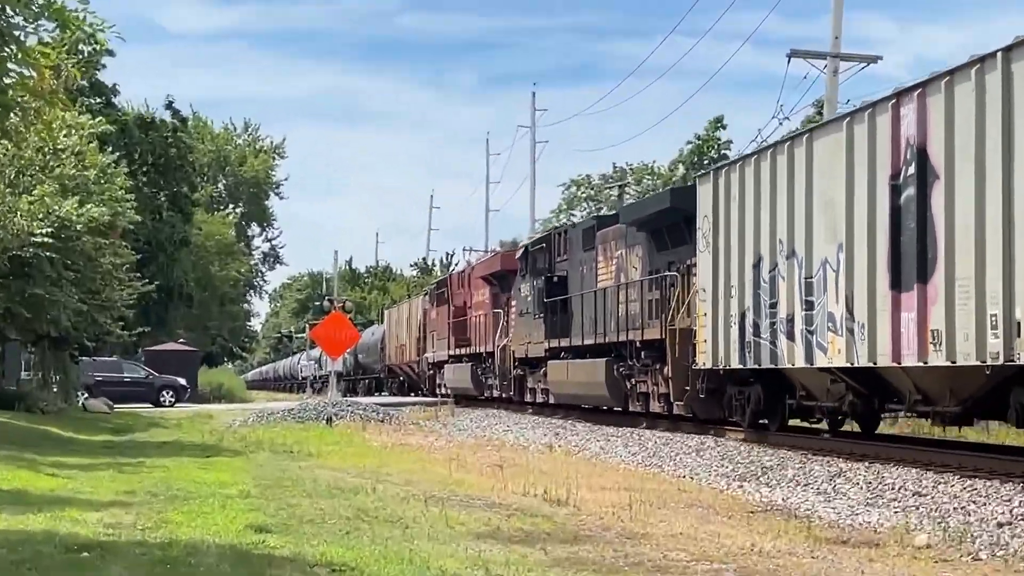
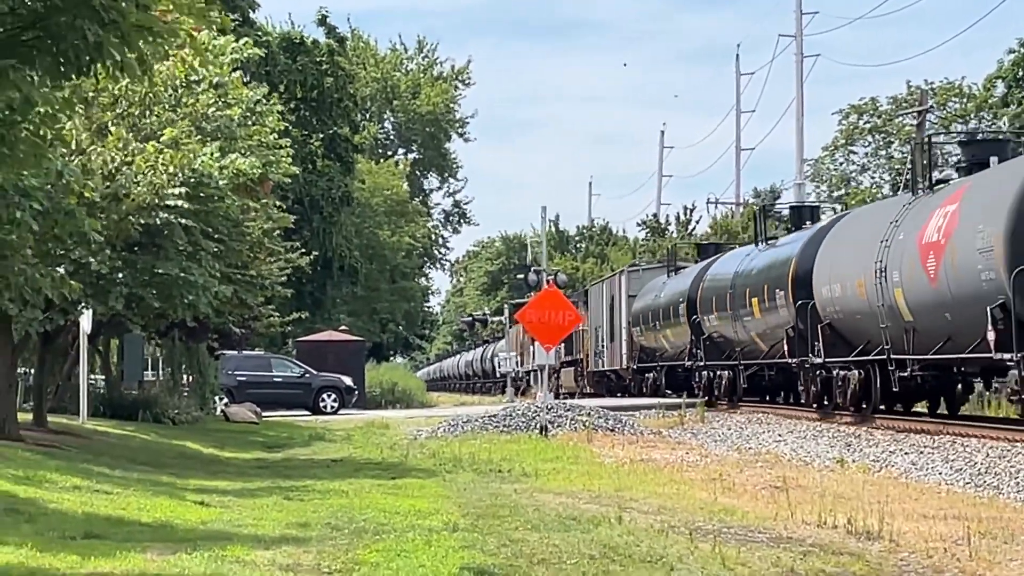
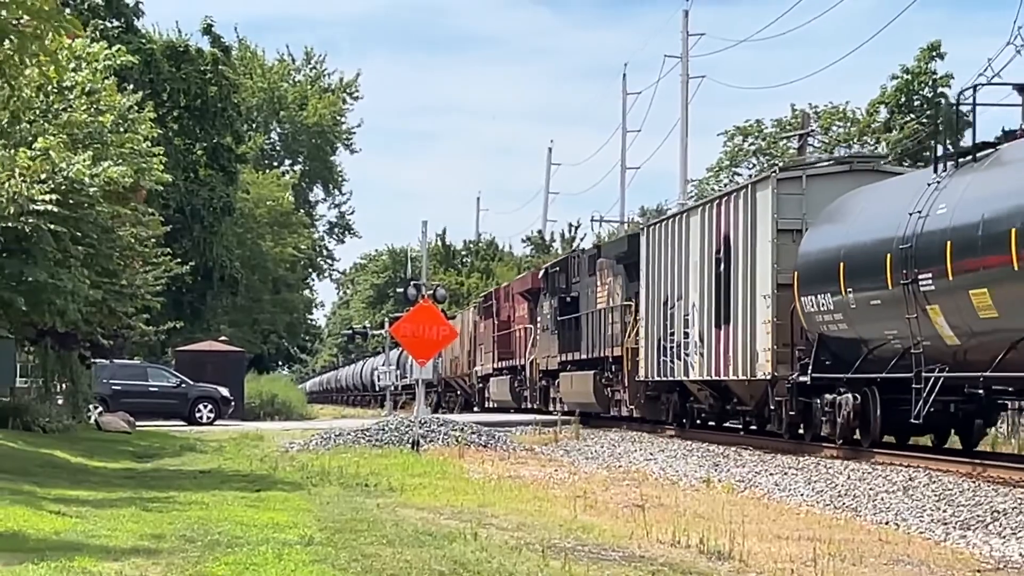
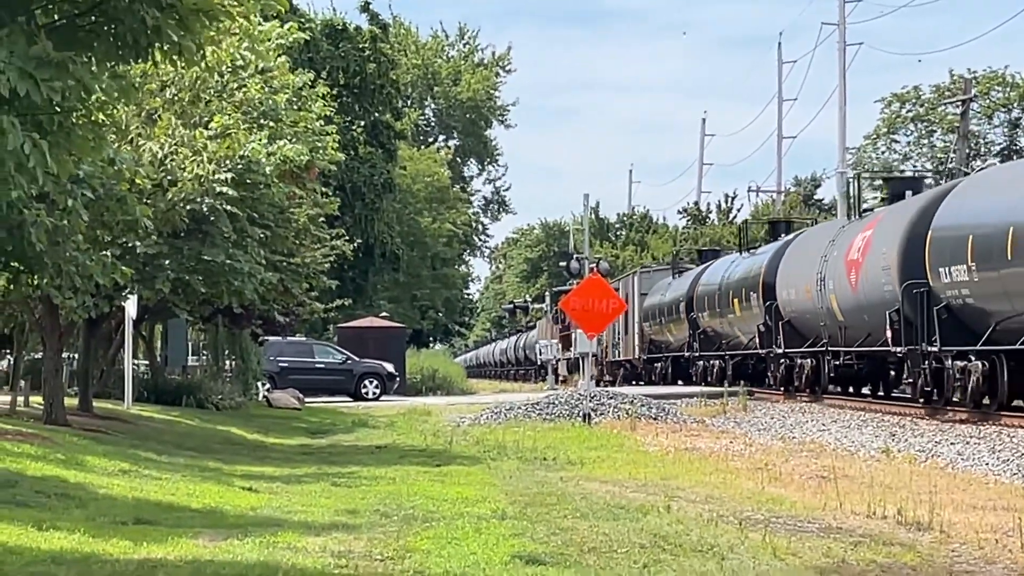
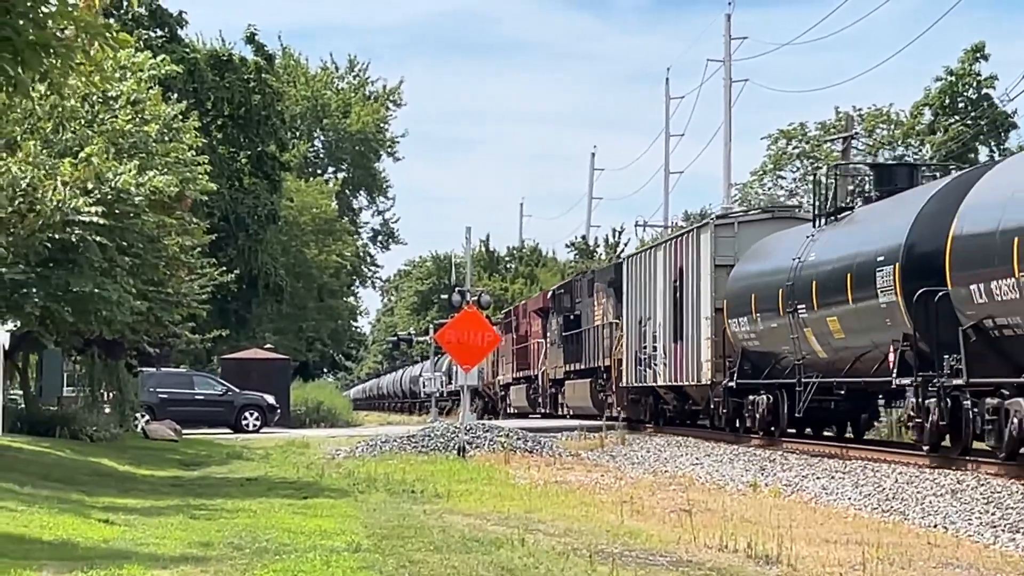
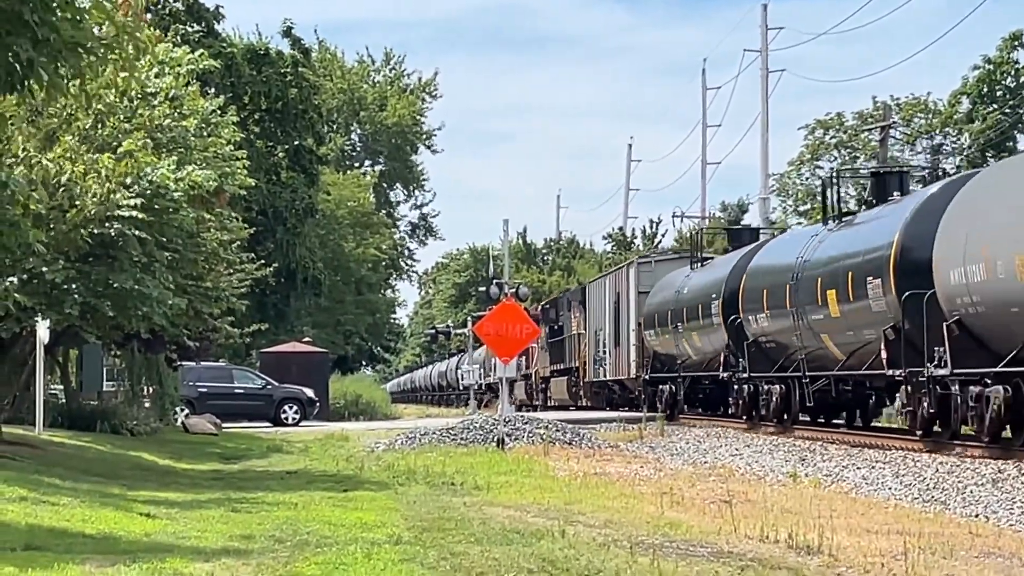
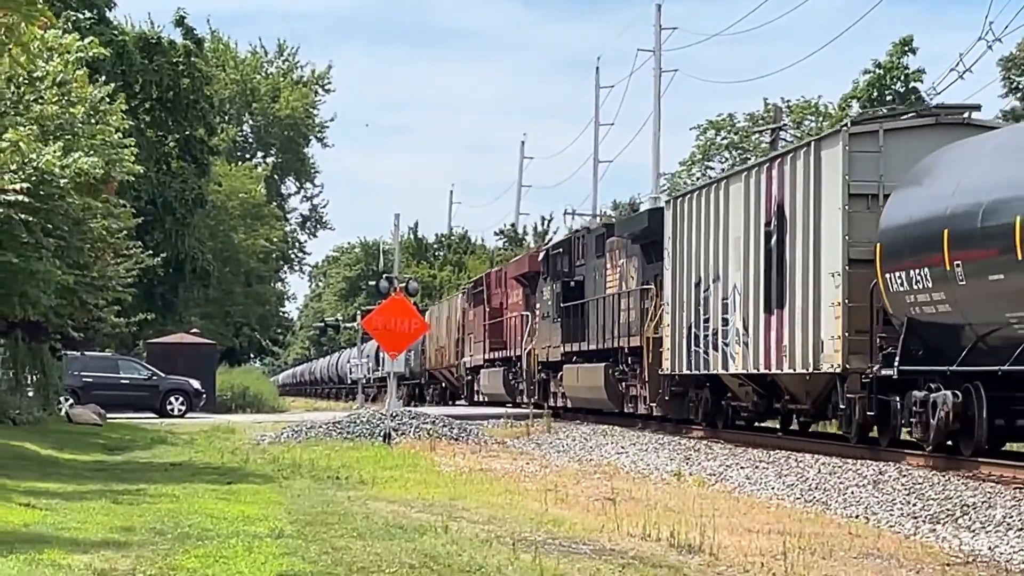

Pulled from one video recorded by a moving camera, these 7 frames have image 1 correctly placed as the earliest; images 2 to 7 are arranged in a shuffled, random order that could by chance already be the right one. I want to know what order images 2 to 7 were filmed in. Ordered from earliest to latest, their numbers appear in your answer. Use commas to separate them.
7, 3, 5, 6, 2, 4
